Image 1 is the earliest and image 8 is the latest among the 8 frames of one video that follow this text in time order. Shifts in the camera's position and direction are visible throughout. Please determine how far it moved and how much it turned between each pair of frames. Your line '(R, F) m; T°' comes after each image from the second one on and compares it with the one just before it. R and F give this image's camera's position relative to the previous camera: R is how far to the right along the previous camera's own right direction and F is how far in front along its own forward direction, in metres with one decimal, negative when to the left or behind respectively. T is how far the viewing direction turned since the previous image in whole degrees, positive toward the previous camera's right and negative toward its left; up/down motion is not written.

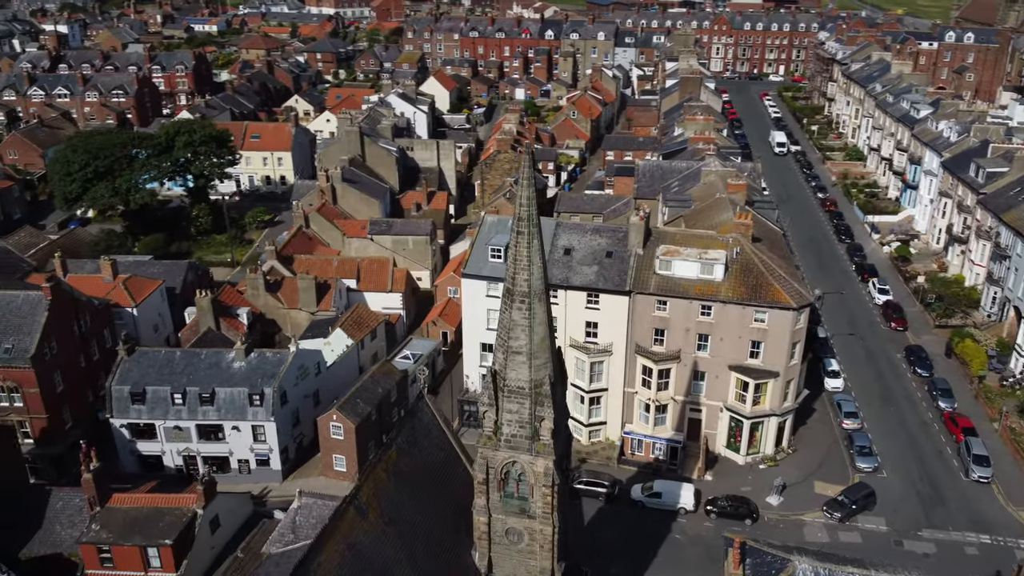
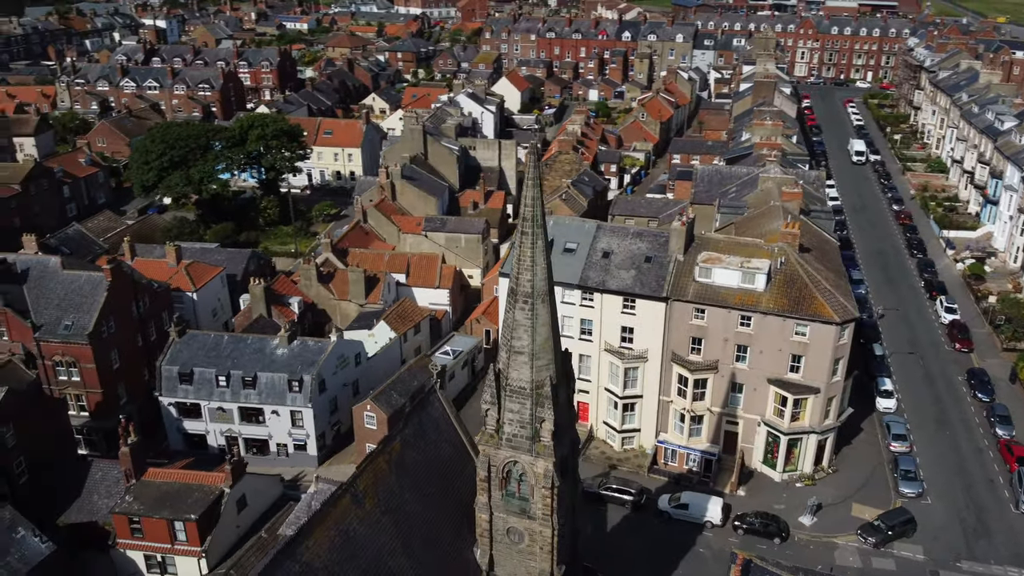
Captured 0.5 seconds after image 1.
(+2.6, +0.1) m; -6°
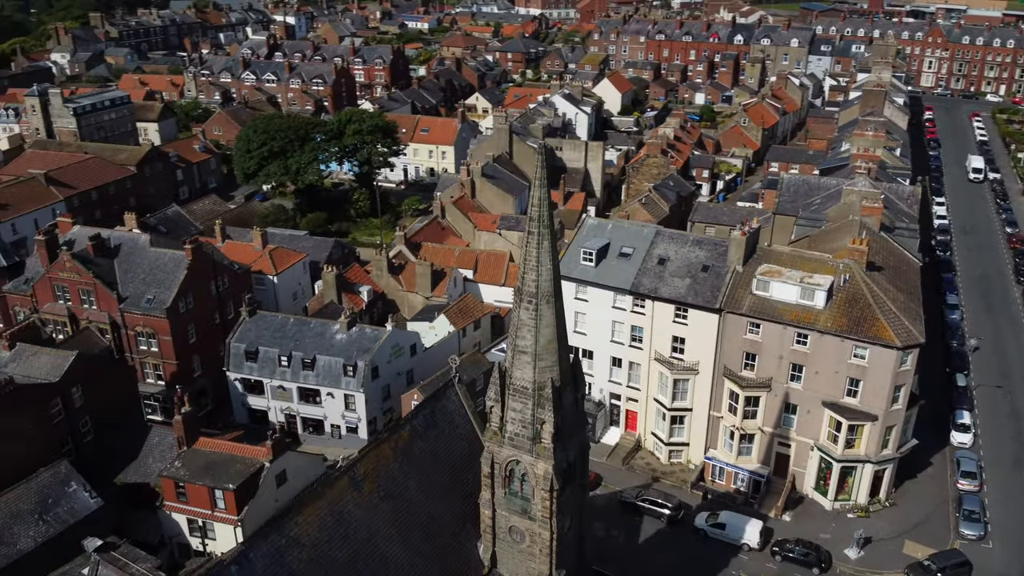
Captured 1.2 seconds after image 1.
(+3.6, +0.3) m; -9°
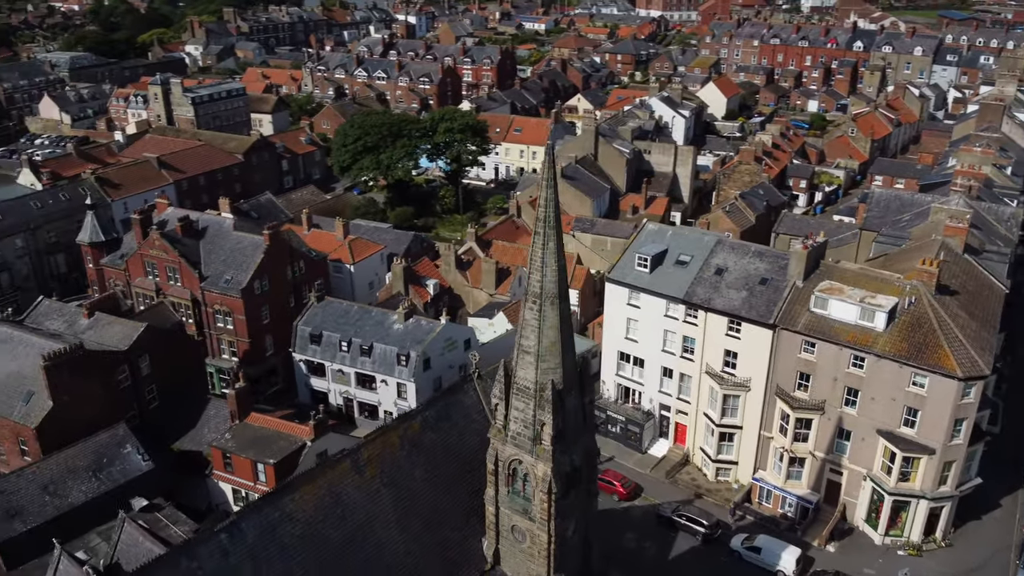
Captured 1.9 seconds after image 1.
(+3.6, +0.3) m; -9°
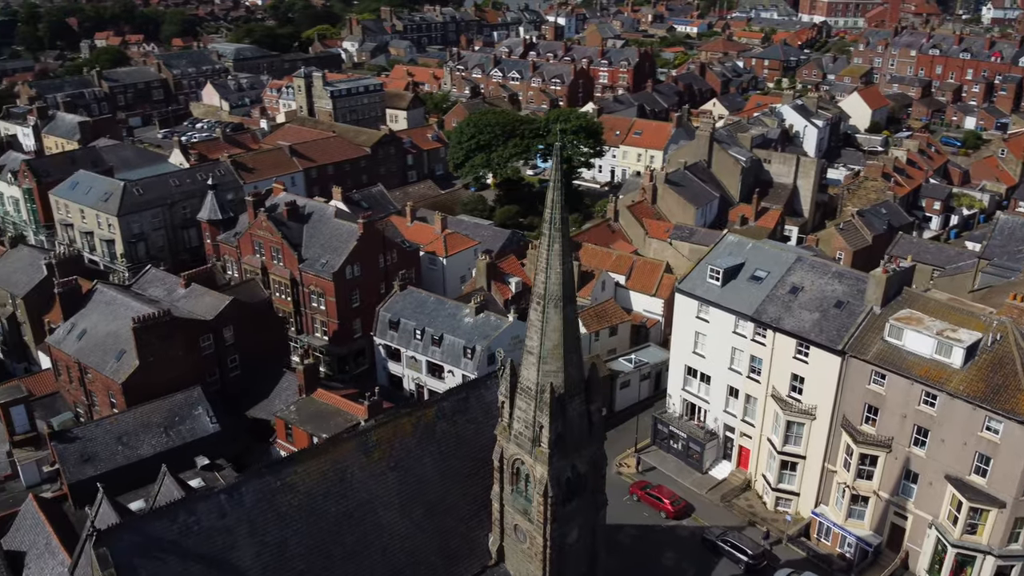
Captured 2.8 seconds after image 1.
(+4.6, +0.4) m; -11°
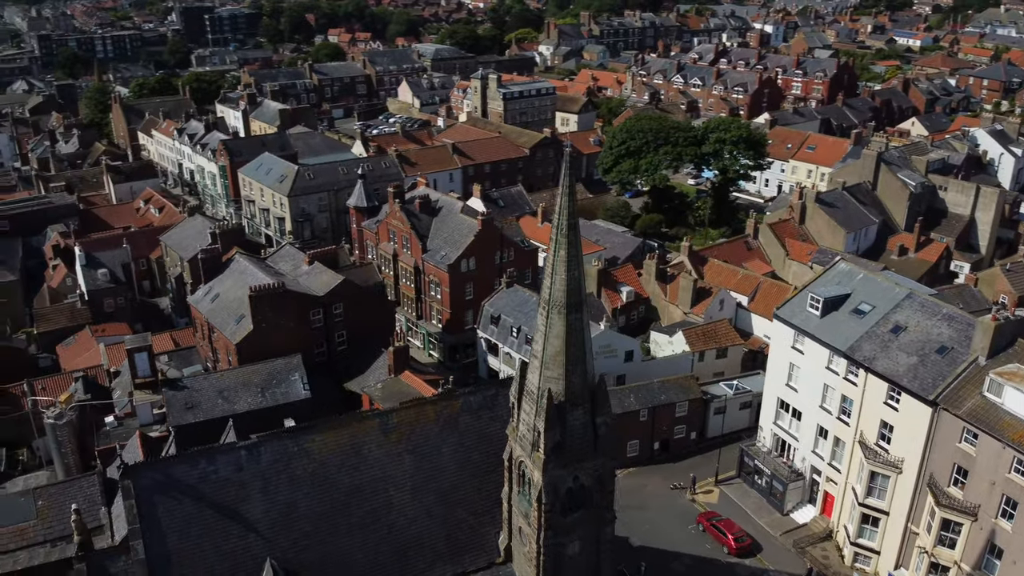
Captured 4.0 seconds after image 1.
(+6.1, +0.7) m; -15°
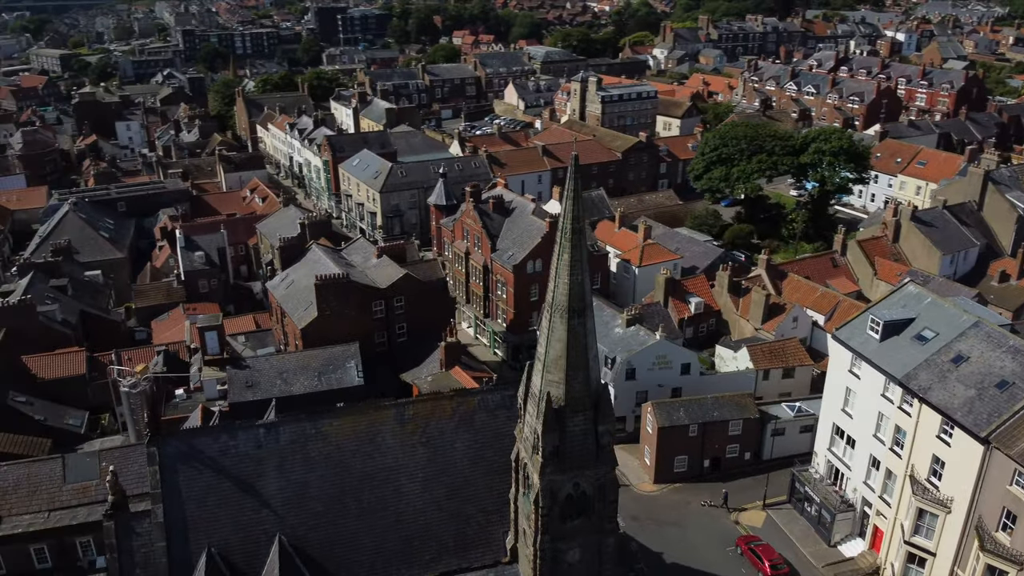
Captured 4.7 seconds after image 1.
(+3.6, +0.2) m; -9°
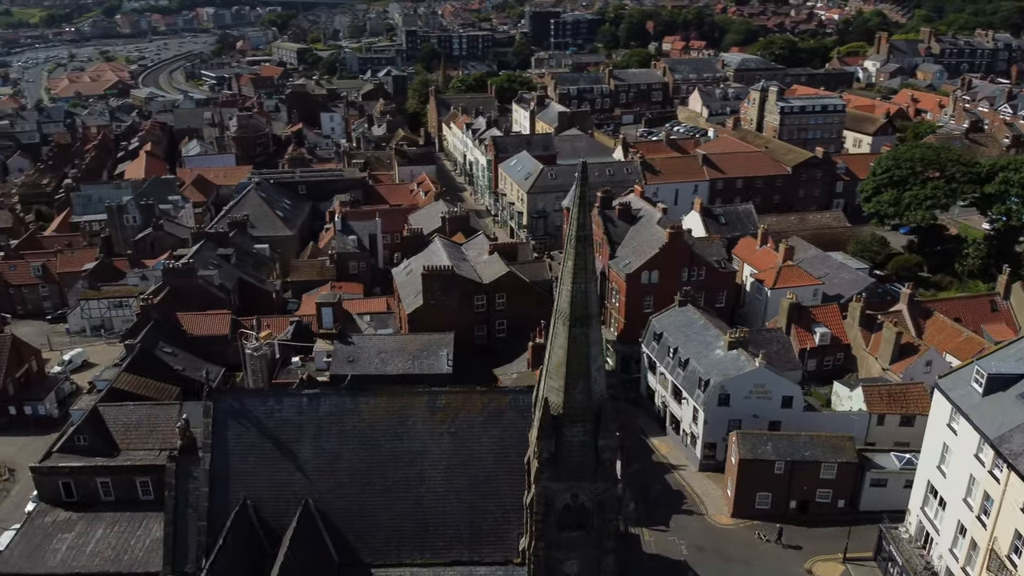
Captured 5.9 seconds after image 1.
(+6.2, +0.6) m; -15°
